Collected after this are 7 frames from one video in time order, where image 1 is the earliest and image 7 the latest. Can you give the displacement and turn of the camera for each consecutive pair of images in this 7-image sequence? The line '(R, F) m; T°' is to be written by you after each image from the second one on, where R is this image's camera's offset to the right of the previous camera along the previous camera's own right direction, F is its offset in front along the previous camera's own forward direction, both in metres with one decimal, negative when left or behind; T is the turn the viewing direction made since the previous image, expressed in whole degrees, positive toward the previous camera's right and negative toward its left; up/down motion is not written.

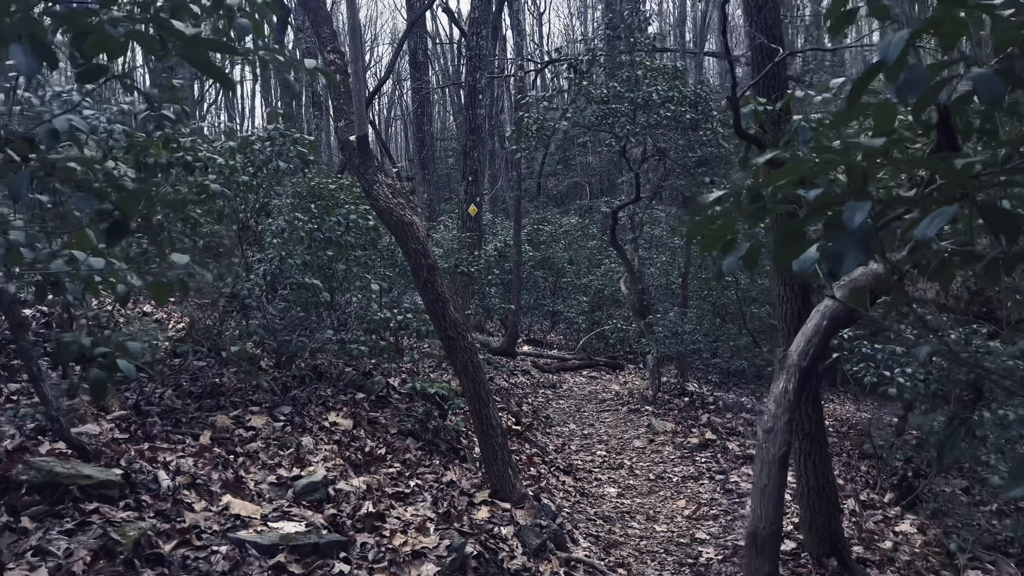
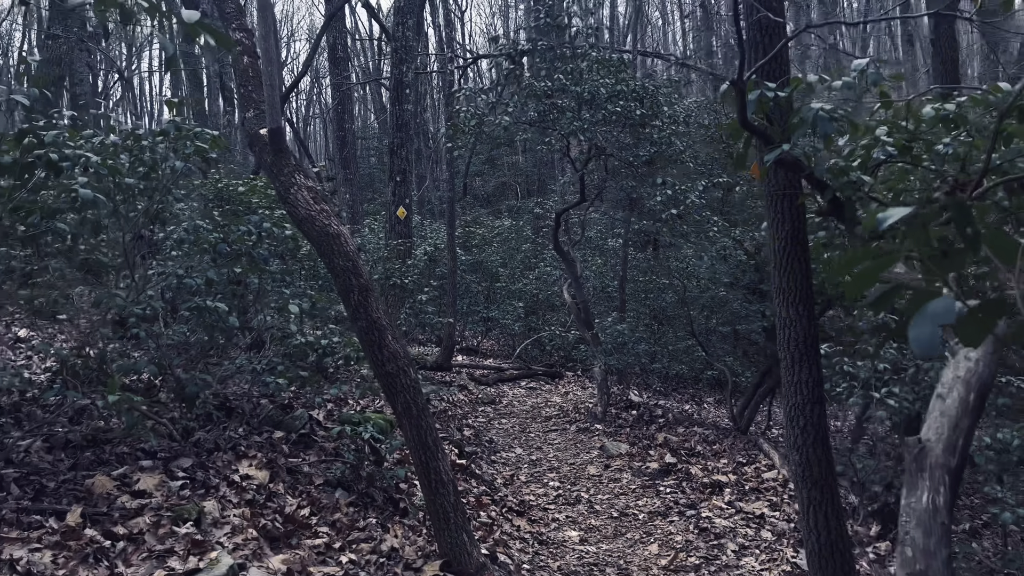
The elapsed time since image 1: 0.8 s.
(-0.1, +0.8) m; +5°
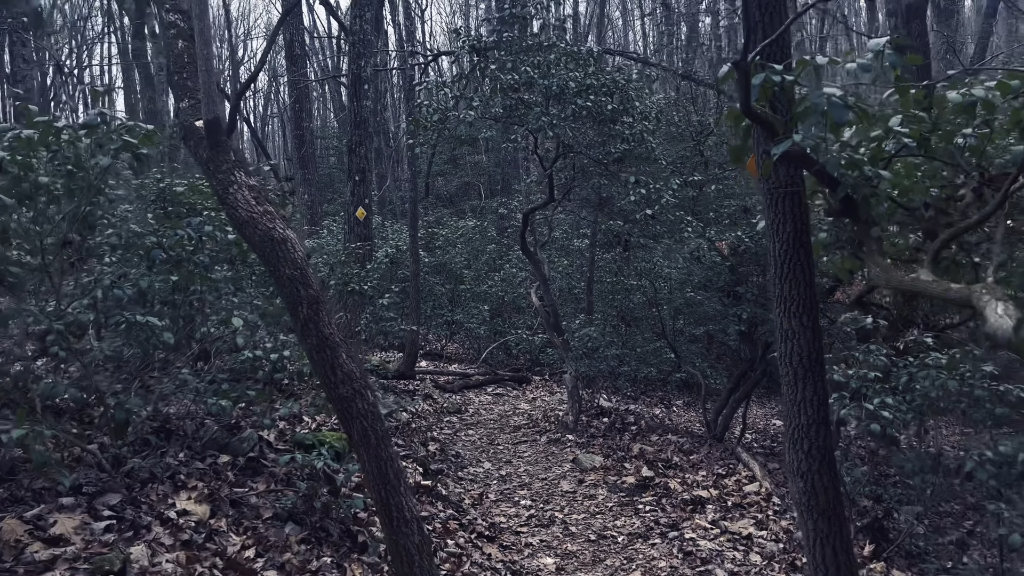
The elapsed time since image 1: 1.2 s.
(0.0, +0.4) m; +3°
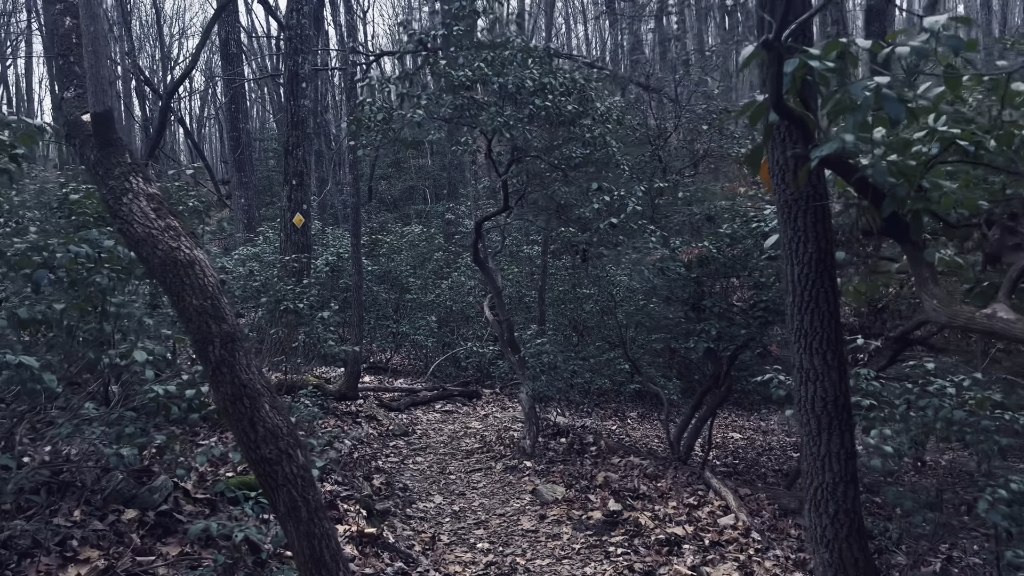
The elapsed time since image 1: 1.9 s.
(-0.1, +0.6) m; +4°
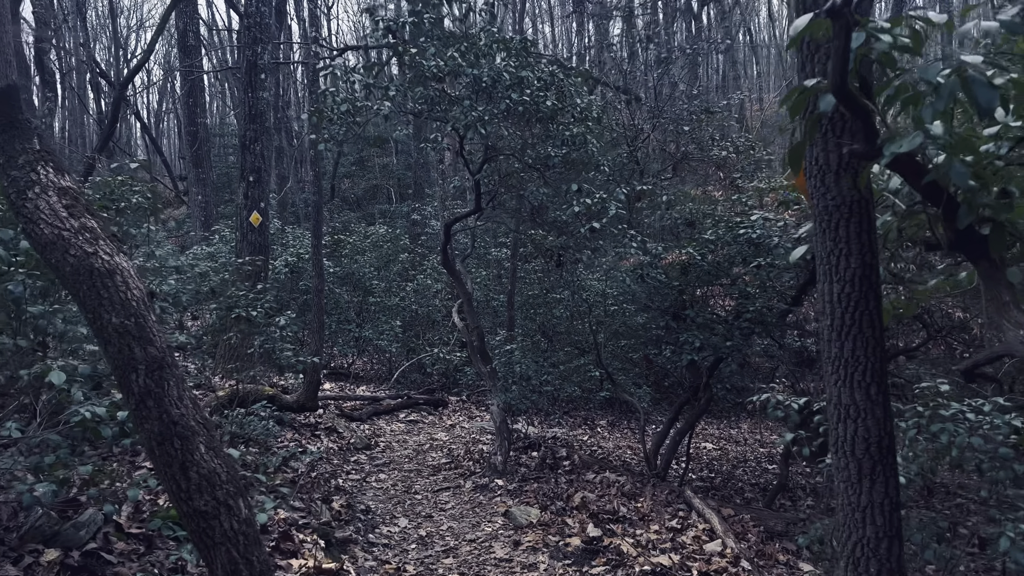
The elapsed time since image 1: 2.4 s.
(-0.1, +0.5) m; +3°
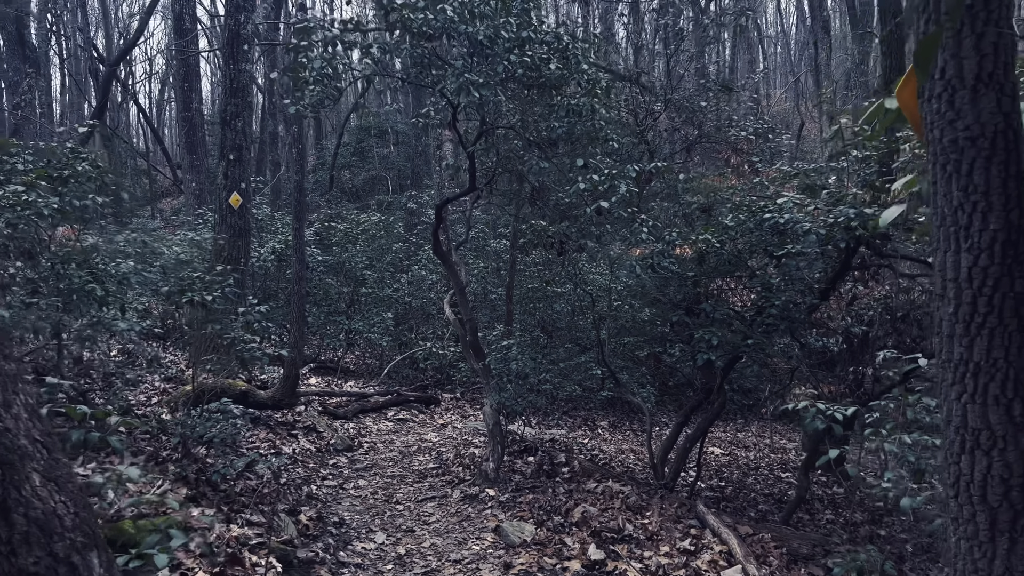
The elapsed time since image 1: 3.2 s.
(0.0, +0.7) m; 0°
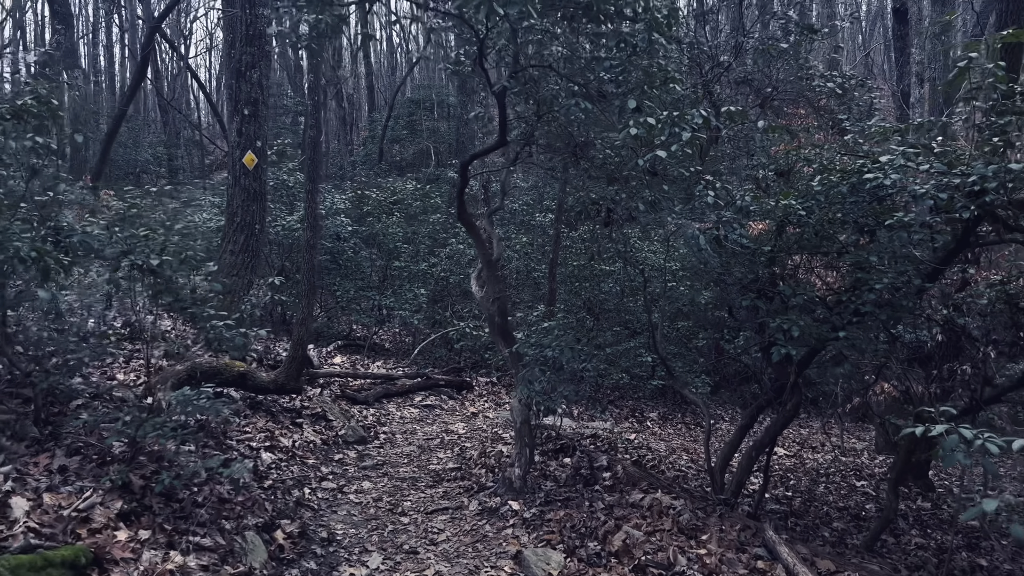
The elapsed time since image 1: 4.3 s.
(+0.1, +1.1) m; -4°
